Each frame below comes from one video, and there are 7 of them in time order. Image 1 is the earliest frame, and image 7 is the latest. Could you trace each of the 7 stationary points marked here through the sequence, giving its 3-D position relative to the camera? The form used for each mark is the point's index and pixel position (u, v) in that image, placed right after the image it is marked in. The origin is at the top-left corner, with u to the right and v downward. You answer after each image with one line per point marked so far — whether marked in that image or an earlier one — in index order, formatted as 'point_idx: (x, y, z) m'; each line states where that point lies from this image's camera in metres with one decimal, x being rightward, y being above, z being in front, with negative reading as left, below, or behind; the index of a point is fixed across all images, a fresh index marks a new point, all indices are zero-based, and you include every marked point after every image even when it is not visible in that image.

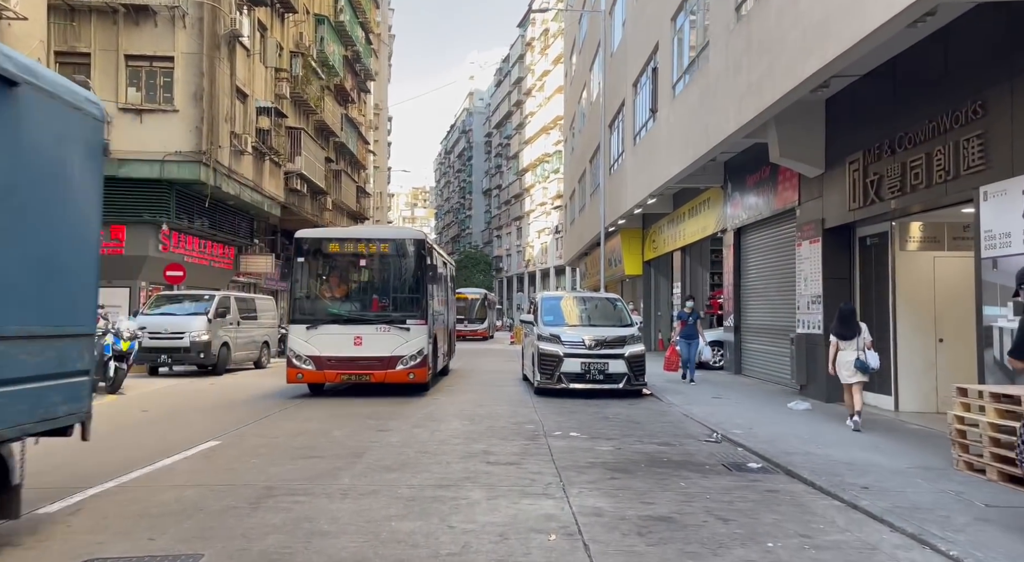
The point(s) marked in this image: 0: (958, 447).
0: (+4.2, -1.6, +7.3) m
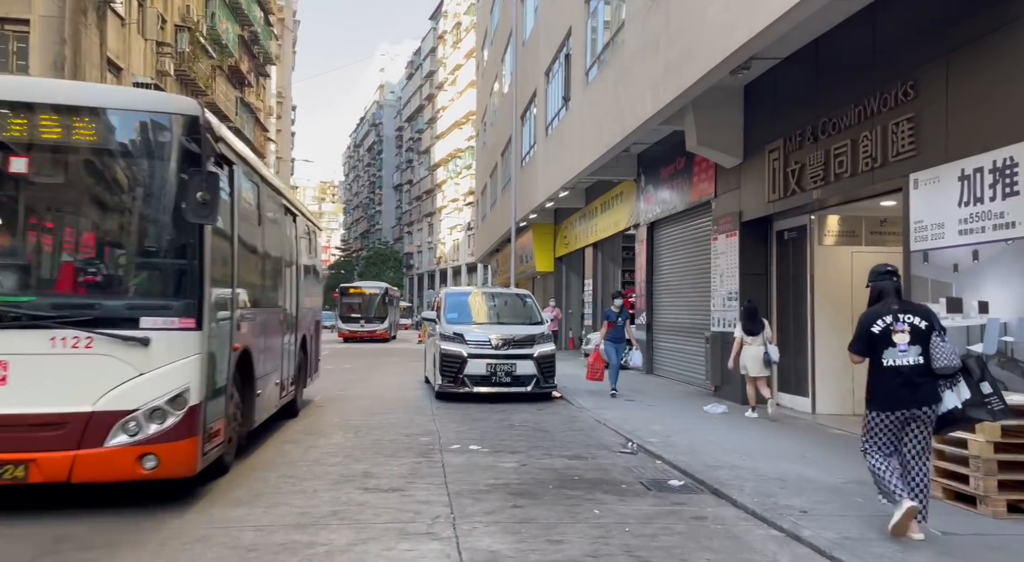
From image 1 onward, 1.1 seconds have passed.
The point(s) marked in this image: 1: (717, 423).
0: (+3.3, -1.5, +6.5) m
1: (+2.7, -1.9, +10.2) m
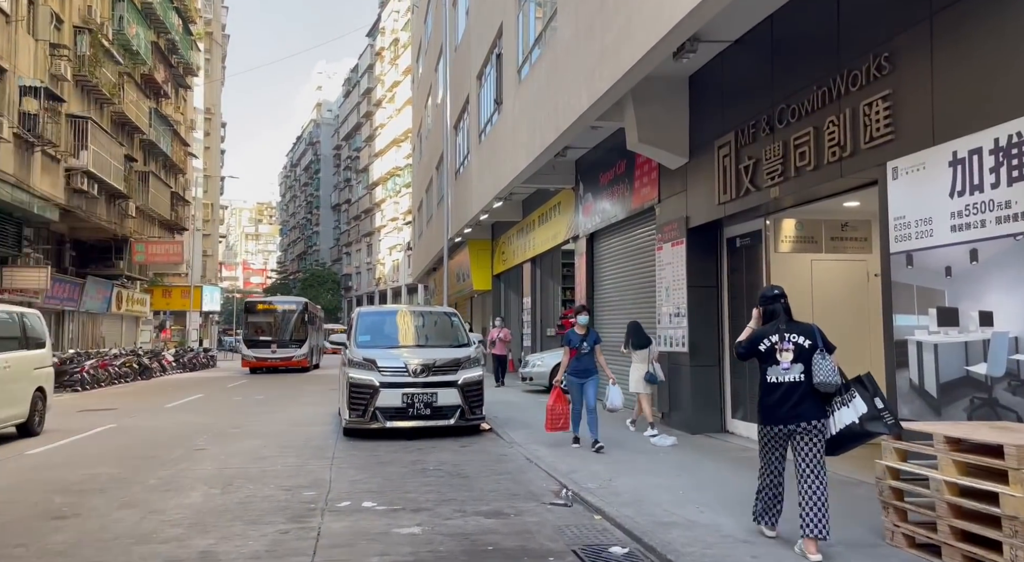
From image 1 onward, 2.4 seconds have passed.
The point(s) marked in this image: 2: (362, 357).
0: (+2.5, -1.5, +5.1) m
1: (+1.8, -2.0, +8.8) m
2: (-2.1, -1.1, +10.8) m
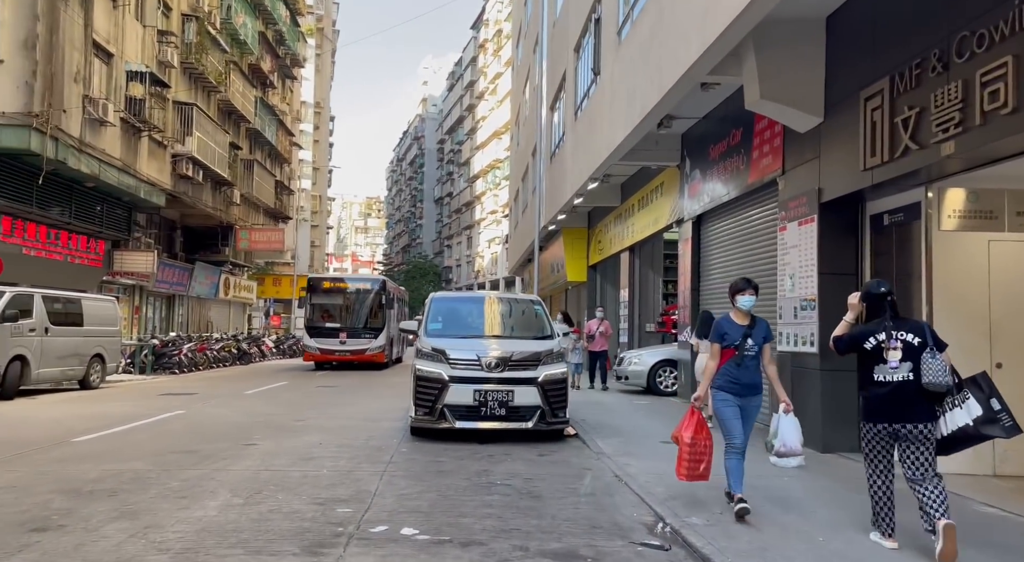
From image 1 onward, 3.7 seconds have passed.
0: (+2.9, -1.4, +3.3) m
1: (+2.5, -1.9, +7.0) m
2: (-1.0, -0.8, +9.5) m
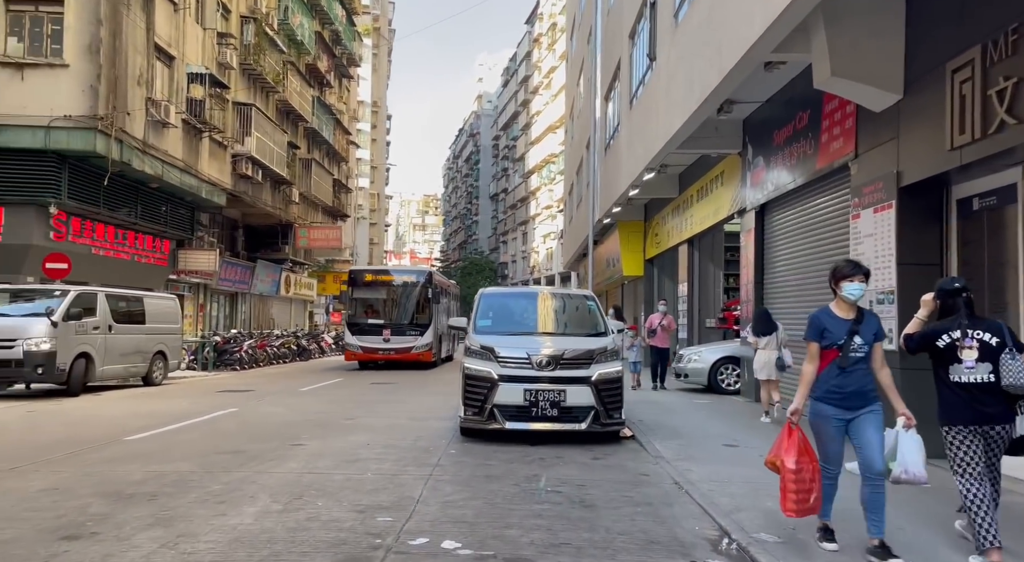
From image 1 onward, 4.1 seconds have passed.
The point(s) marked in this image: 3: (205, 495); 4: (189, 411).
0: (+3.0, -1.4, +2.7) m
1: (+3.0, -1.8, +6.4) m
2: (-0.4, -0.8, +9.2) m
3: (-2.4, -1.7, +6.2) m
4: (-5.4, -2.2, +12.8) m
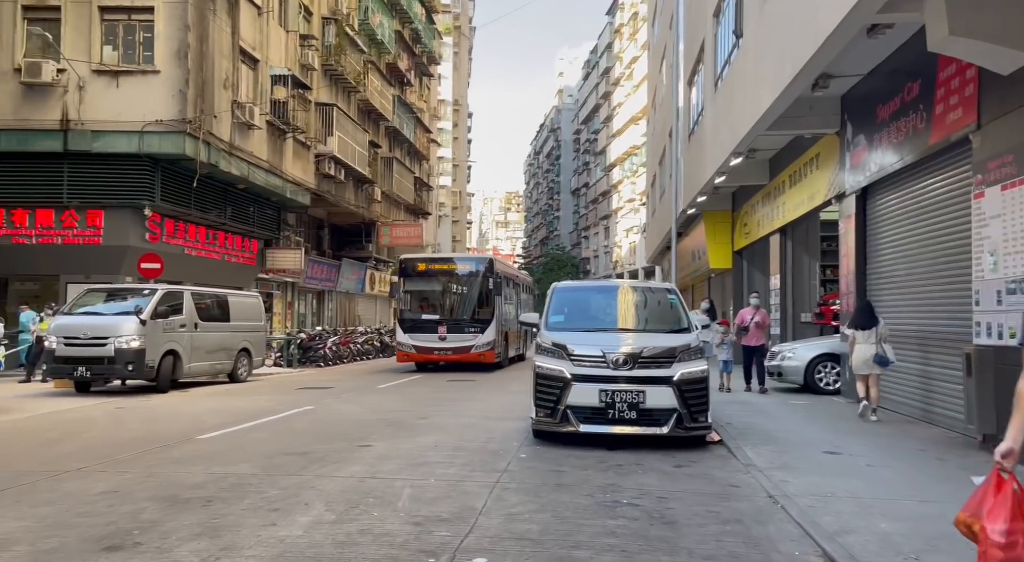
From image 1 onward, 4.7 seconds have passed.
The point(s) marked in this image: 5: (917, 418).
0: (+3.1, -1.3, +1.8) m
1: (+3.5, -1.7, +5.5) m
2: (+0.5, -0.7, +8.6) m
3: (-1.9, -1.7, +5.9) m
4: (-4.1, -2.1, +12.8) m
5: (+5.5, -1.9, +10.5) m
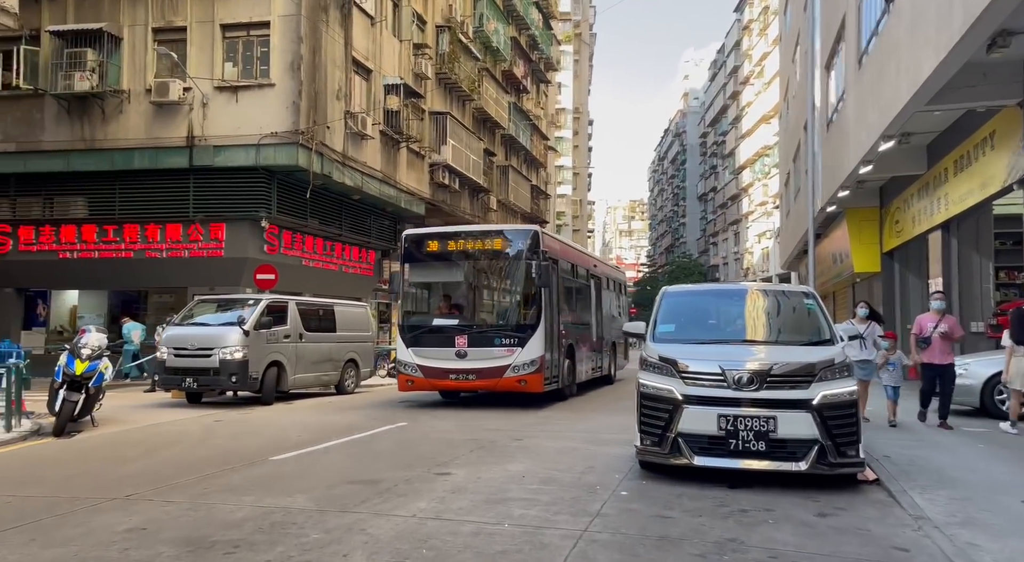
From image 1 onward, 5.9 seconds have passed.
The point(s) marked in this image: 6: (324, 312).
0: (+2.9, -1.2, 0.0) m
1: (+3.9, -1.6, +3.6) m
2: (+1.4, -0.7, +7.2) m
3: (-1.4, -1.7, +4.9) m
4: (-2.4, -2.2, +12.0) m
5: (+6.7, -1.9, +8.3) m
6: (-4.5, -0.7, +18.3) m
